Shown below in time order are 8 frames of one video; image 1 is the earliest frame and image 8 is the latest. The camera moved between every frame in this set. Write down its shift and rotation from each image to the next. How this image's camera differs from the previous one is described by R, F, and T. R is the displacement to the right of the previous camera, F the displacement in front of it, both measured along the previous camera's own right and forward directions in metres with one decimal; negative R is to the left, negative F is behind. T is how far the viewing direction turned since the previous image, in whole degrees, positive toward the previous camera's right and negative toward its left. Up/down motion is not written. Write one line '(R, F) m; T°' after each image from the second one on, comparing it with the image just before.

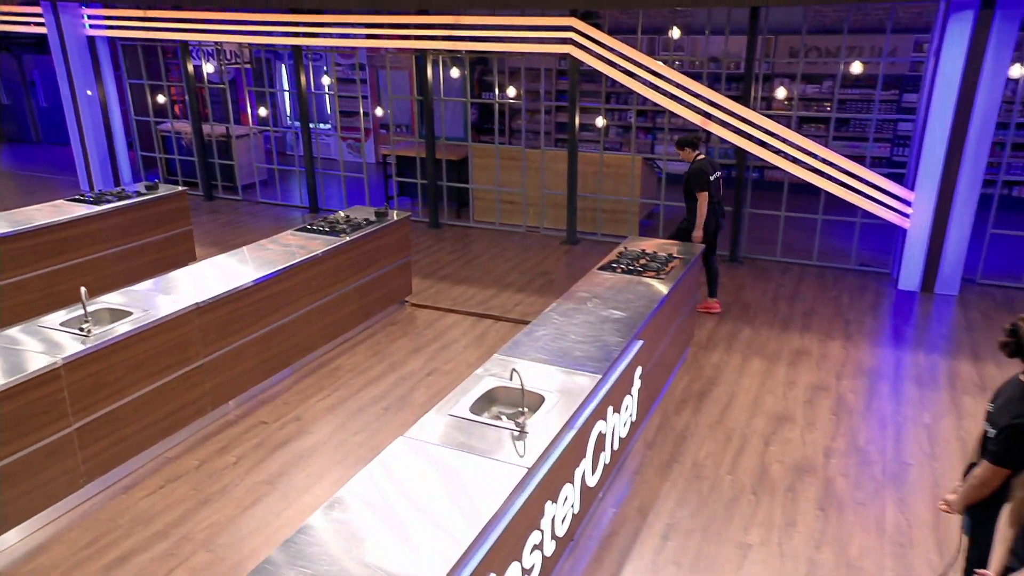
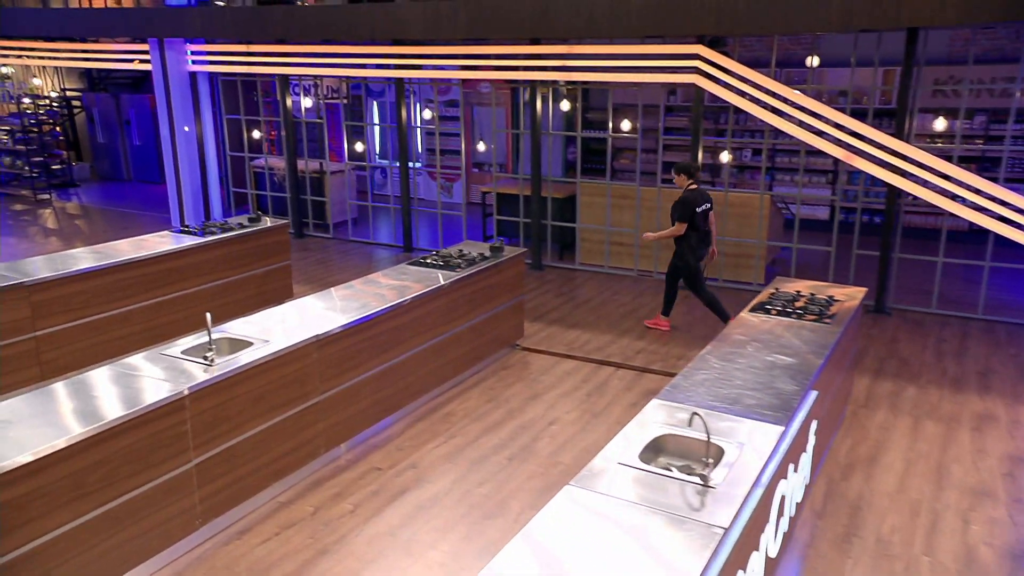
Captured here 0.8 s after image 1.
(-0.9, +0.6) m; -3°
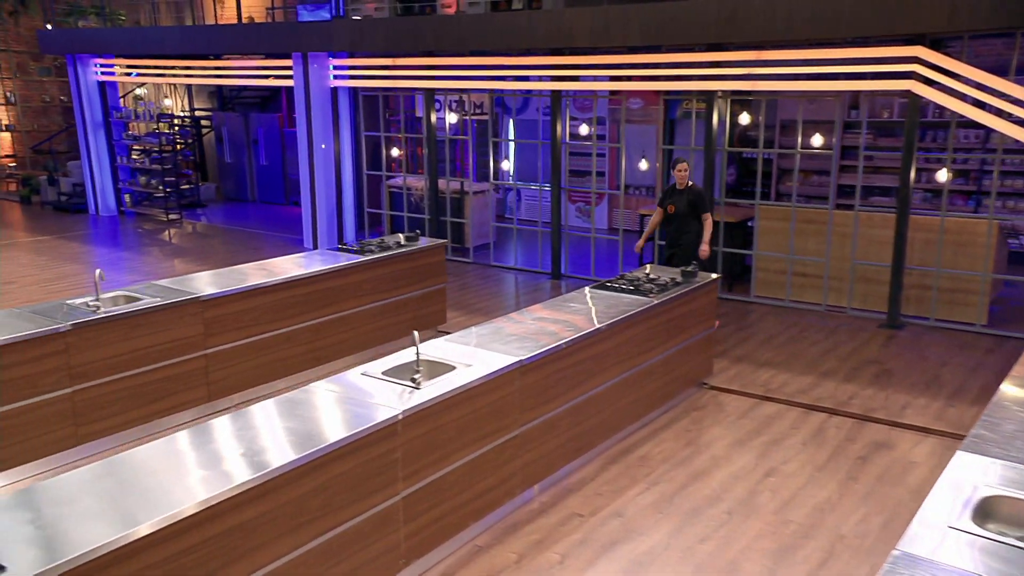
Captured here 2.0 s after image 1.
(-1.3, +0.8) m; -5°
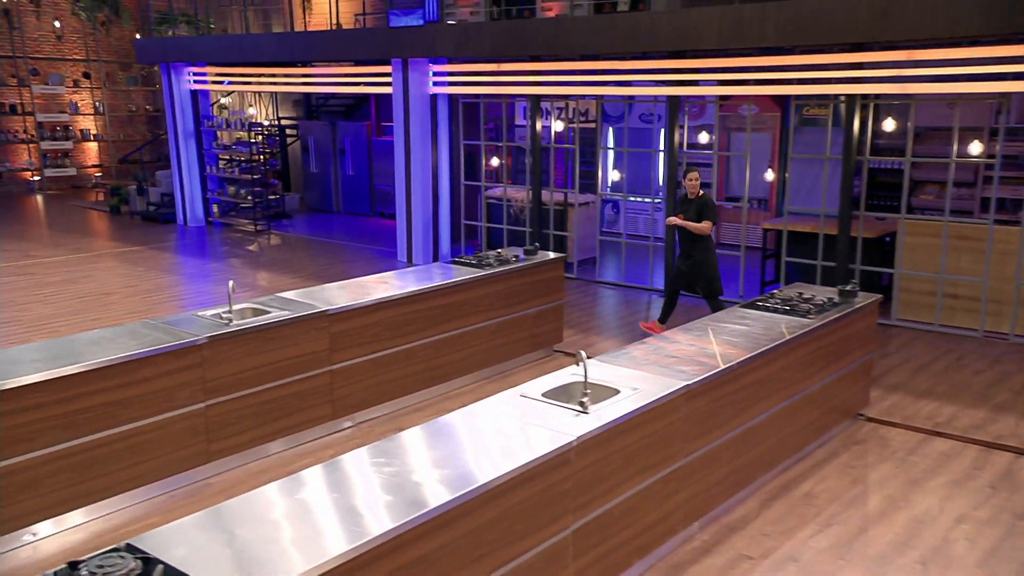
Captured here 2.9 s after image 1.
(-0.9, +0.6) m; -3°
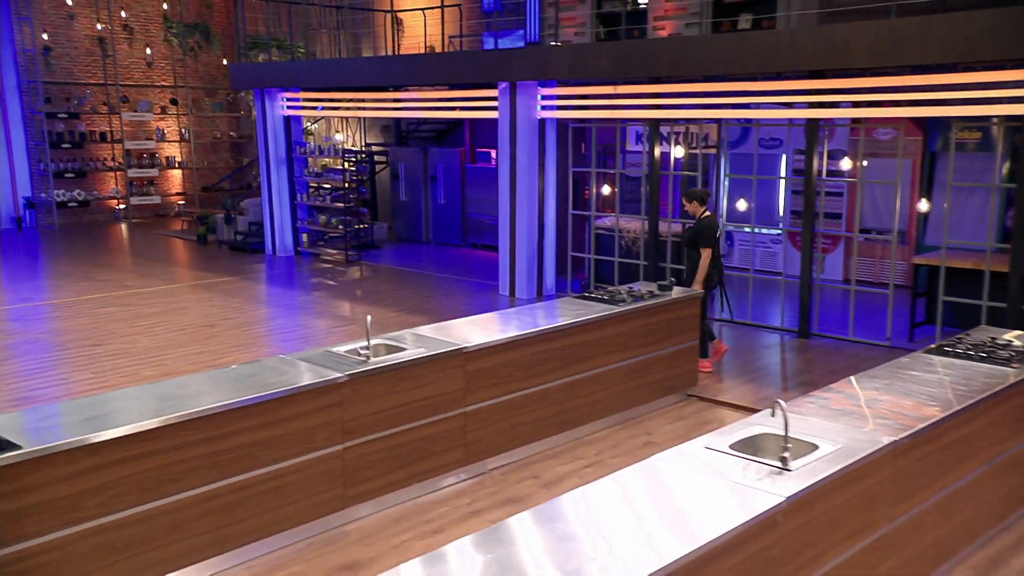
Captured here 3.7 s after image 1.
(-1.0, +0.6) m; -3°
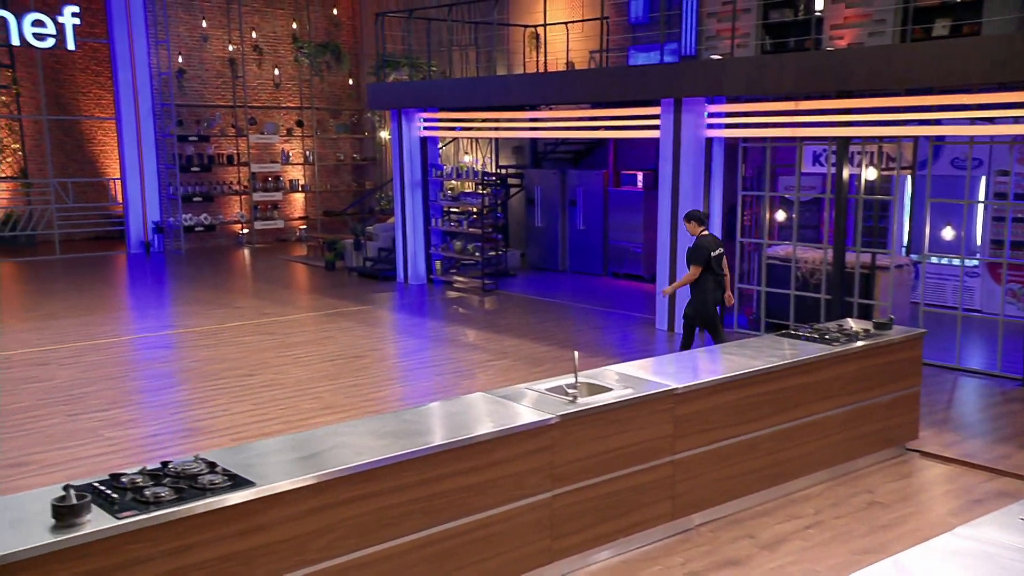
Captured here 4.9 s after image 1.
(-1.3, +0.8) m; -4°
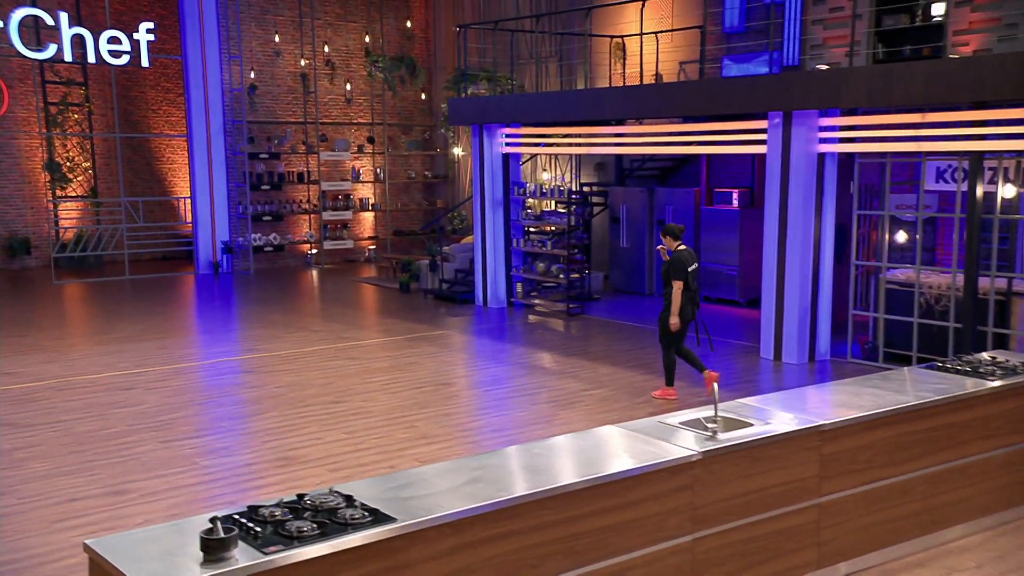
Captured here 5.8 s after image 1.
(-0.8, +0.6) m; -2°
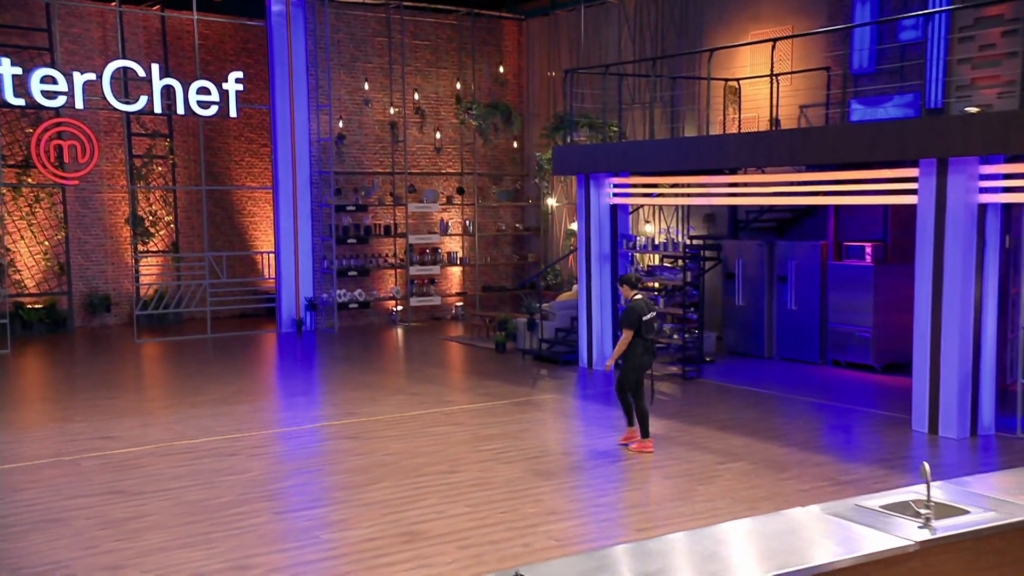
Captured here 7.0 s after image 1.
(-0.9, +0.8) m; -3°
